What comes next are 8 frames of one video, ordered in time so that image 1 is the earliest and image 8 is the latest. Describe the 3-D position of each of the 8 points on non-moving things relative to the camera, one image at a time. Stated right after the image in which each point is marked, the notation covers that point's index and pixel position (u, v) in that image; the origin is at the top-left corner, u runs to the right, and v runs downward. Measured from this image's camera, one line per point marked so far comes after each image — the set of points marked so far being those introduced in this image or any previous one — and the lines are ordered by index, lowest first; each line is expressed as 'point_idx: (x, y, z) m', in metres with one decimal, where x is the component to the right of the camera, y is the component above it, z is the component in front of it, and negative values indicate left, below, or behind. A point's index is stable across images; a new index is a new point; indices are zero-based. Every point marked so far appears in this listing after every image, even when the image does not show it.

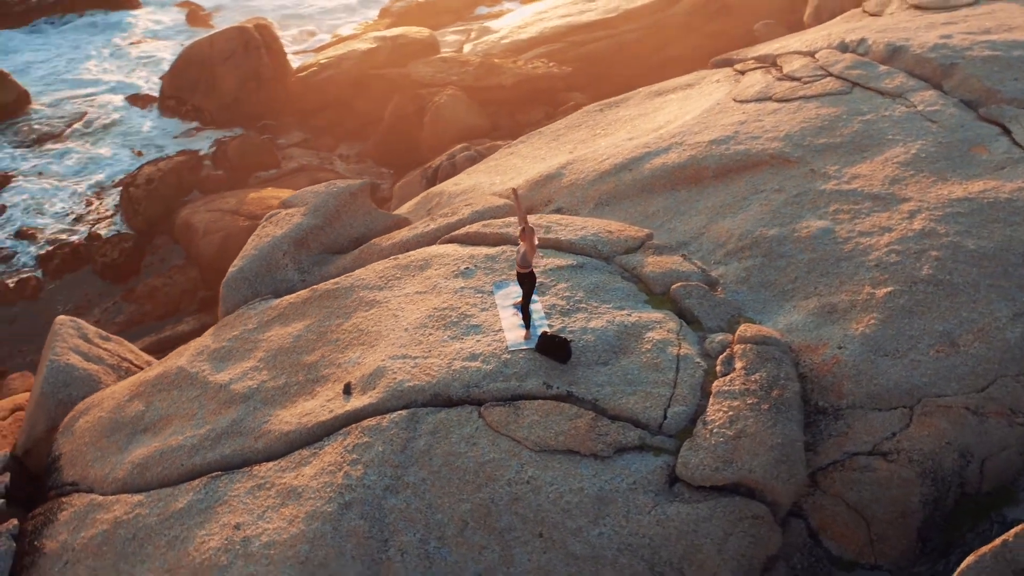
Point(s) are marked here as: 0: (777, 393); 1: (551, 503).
0: (+1.4, -0.6, +5.7) m
1: (+0.2, -1.0, +5.2) m
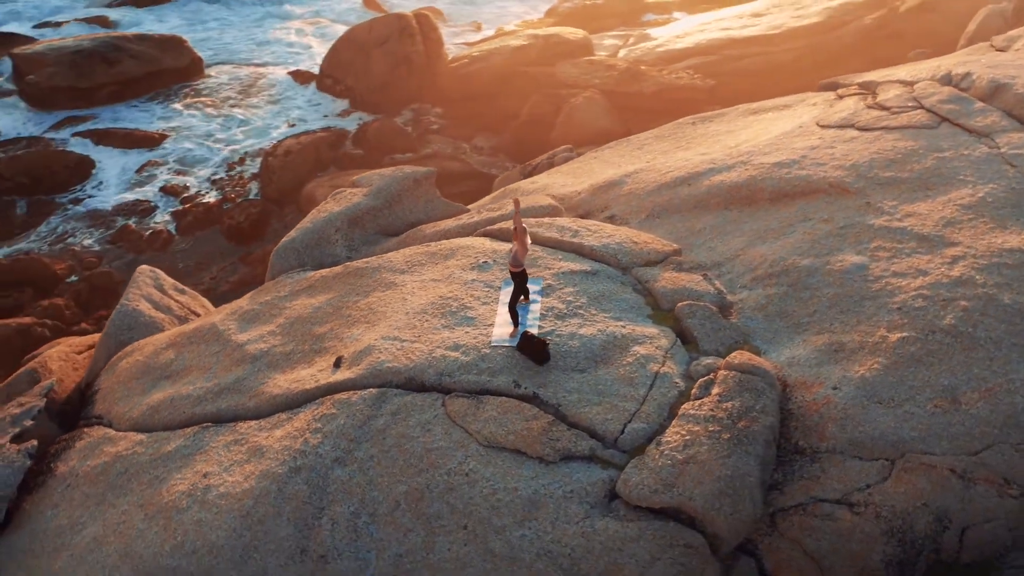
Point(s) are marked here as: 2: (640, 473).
0: (+1.2, -0.7, +5.5) m
1: (-0.1, -1.0, +5.3) m
2: (+0.6, -0.9, +5.3) m
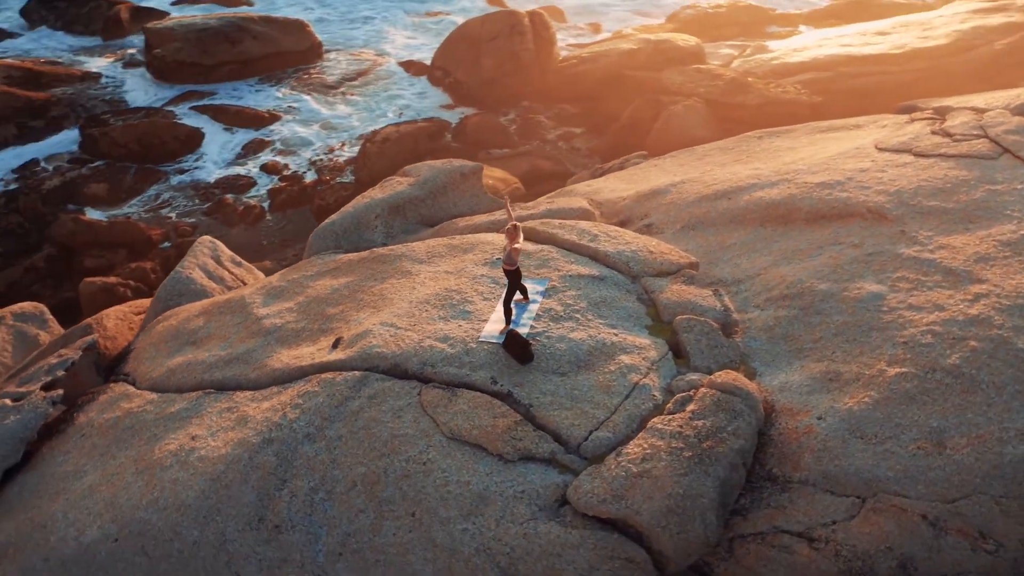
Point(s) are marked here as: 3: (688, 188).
0: (+1.0, -0.8, +5.4) m
1: (-0.4, -1.0, +5.3) m
2: (+0.4, -0.9, +5.2) m
3: (+1.3, +0.8, +8.2) m
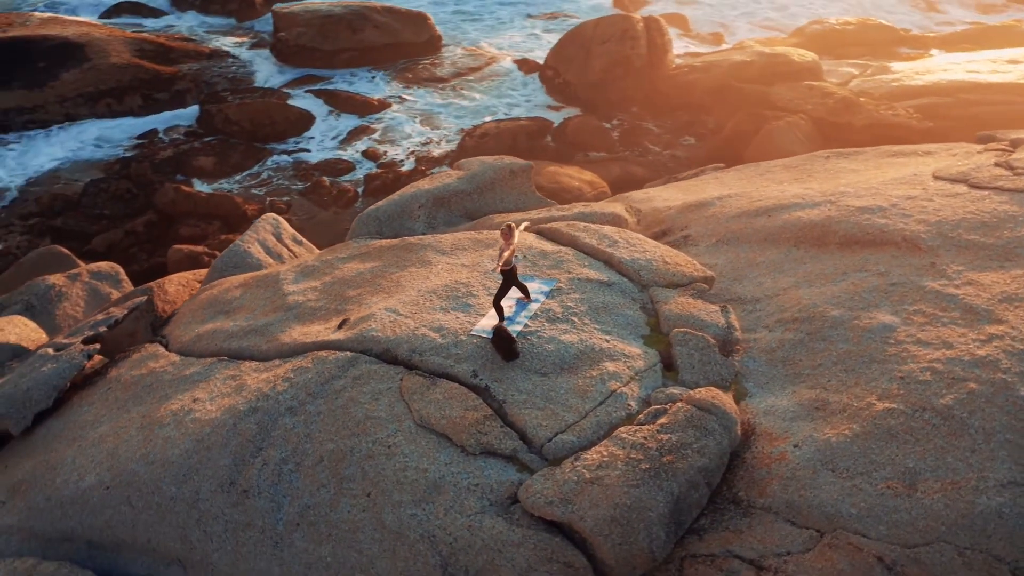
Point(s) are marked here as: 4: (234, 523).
0: (+0.7, -0.8, +5.3) m
1: (-0.6, -0.9, +5.4) m
2: (+0.2, -0.9, +5.2) m
3: (+1.6, +0.6, +8.1) m
4: (-1.4, -1.2, +5.6) m
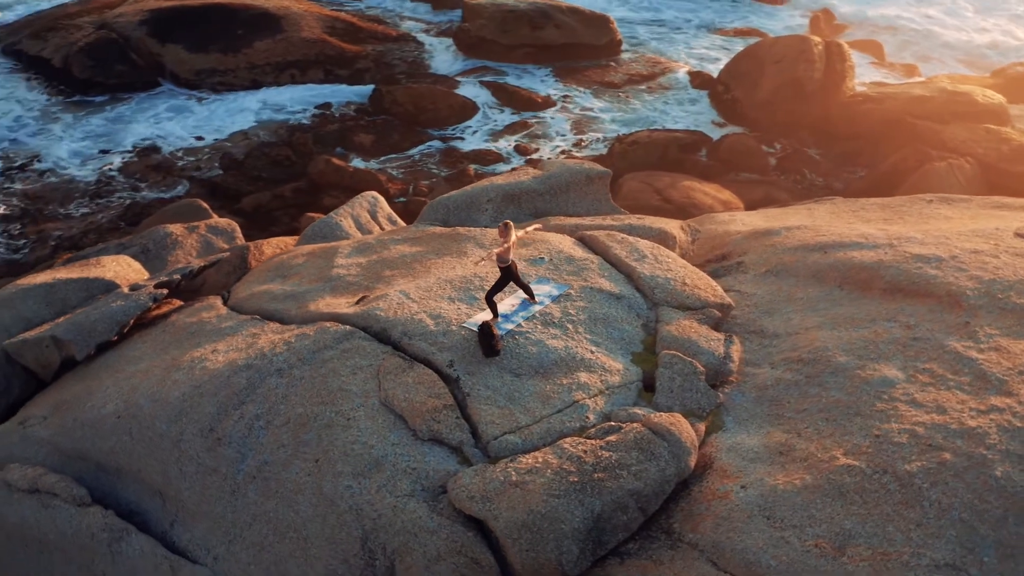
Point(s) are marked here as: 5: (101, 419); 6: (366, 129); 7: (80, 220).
0: (+0.4, -0.9, +5.2) m
1: (-0.9, -0.8, +5.6) m
2: (-0.2, -0.9, +5.3) m
3: (+2.0, +0.4, +7.7) m
4: (-1.7, -1.0, +6.0) m
5: (-2.5, -0.8, +6.7) m
6: (-2.1, +2.3, +15.4) m
7: (-5.2, +0.8, +13.1) m
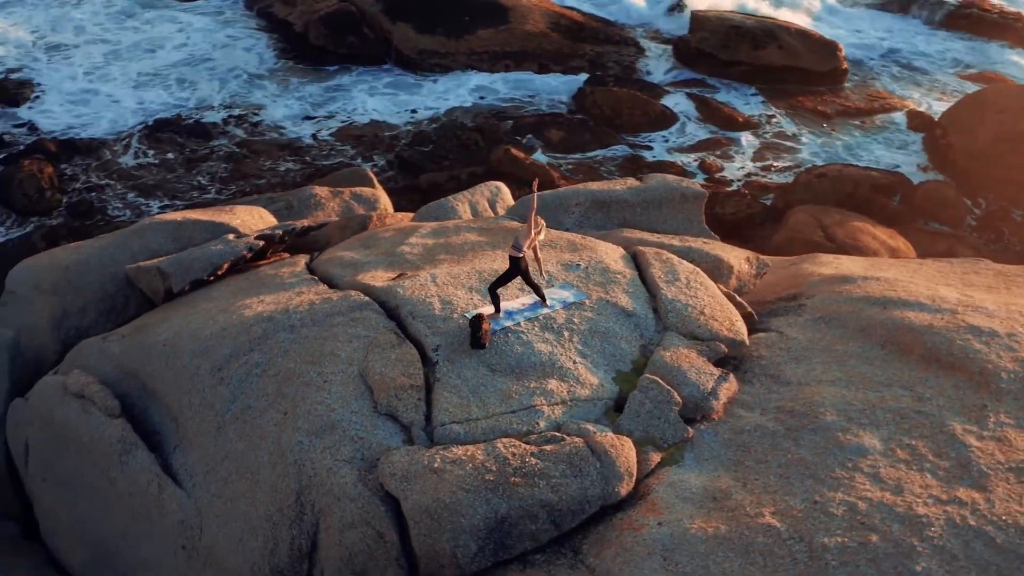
0: (0.0, -0.9, +5.2) m
1: (-1.1, -0.6, +5.9) m
2: (-0.5, -0.9, +5.4) m
3: (+2.4, 0.0, +7.2) m
4: (-1.8, -0.7, +6.4) m
5: (-2.4, -0.4, +7.3) m
6: (+0.7, +2.4, +15.6) m
7: (-3.1, +1.5, +14.2) m
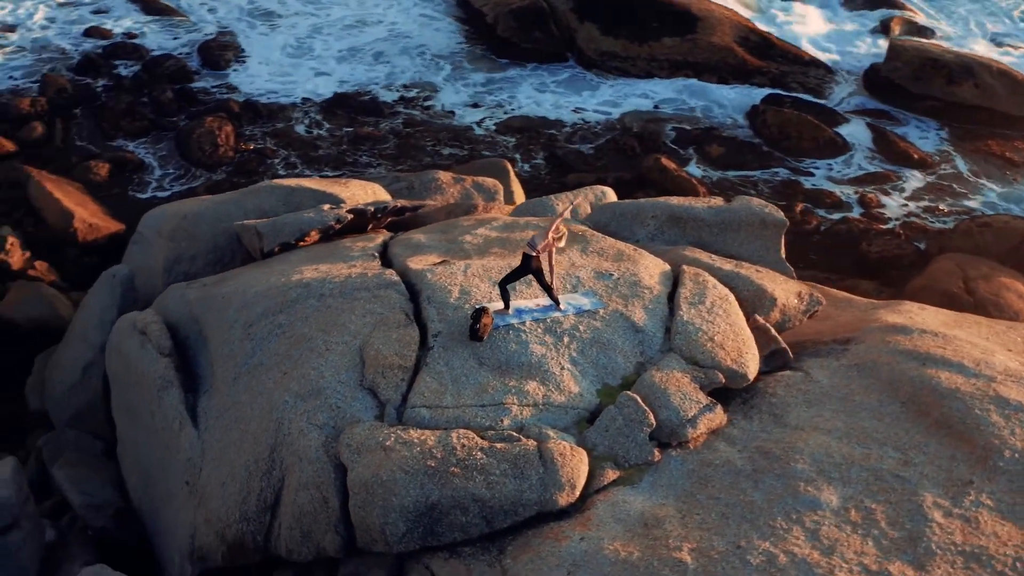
0: (-0.3, -0.9, +5.3) m
1: (-1.2, -0.4, +6.2) m
2: (-0.8, -0.7, +5.6) m
3: (+2.6, -0.3, +6.7) m
4: (-1.8, -0.4, +6.9) m
5: (-2.1, 0.0, +7.8) m
6: (+3.0, +2.1, +15.3) m
7: (-1.1, +1.8, +14.7) m
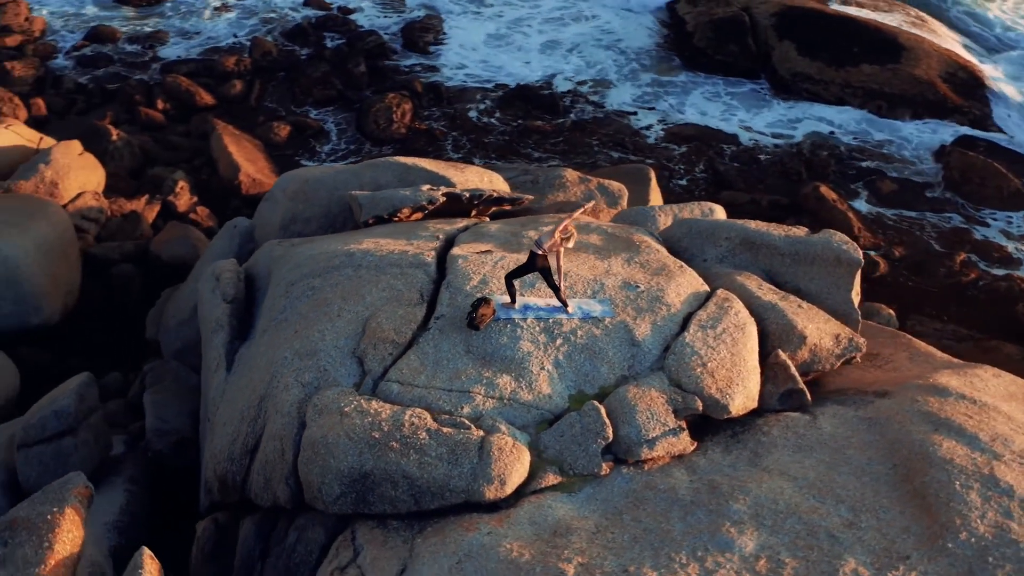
0: (-0.6, -0.8, +5.4) m
1: (-1.2, -0.2, +6.5) m
2: (-1.0, -0.6, +5.8) m
3: (+2.6, -0.7, +6.2) m
4: (-1.6, -0.1, +7.3) m
5: (-1.7, +0.3, +8.3) m
6: (+5.2, +1.5, +14.4) m
7: (+1.0, +1.8, +14.8) m
